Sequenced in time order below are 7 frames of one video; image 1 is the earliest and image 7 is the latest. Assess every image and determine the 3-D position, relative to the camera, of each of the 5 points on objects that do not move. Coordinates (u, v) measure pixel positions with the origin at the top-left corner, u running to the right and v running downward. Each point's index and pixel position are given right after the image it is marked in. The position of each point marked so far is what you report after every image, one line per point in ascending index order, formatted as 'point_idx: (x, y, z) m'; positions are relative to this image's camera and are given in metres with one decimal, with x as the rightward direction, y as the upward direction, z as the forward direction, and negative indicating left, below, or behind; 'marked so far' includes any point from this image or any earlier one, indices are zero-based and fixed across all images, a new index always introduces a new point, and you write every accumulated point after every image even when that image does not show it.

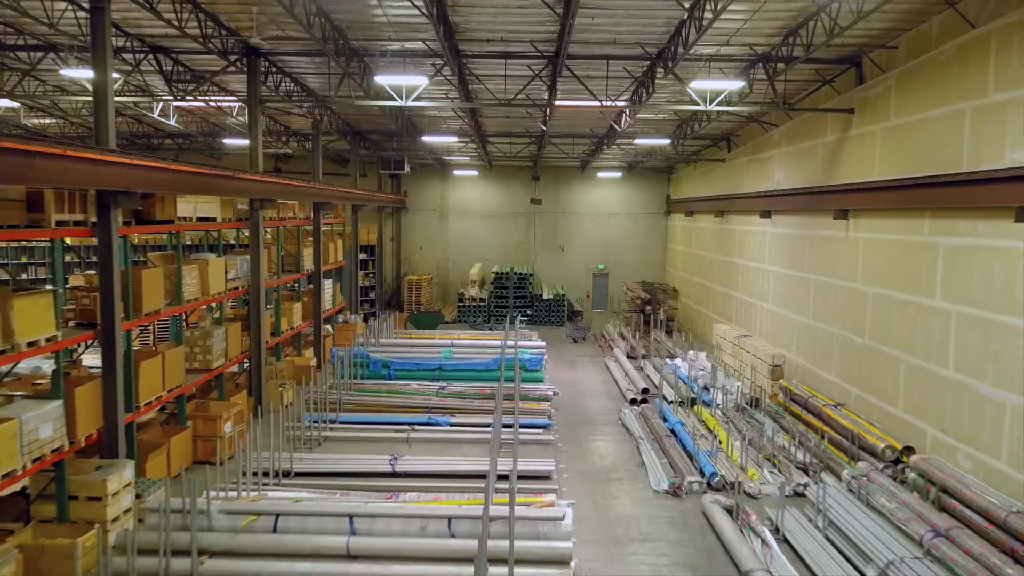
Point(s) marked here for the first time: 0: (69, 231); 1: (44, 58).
0: (-4.0, +0.5, +6.8) m
1: (-6.8, +3.3, +10.9) m
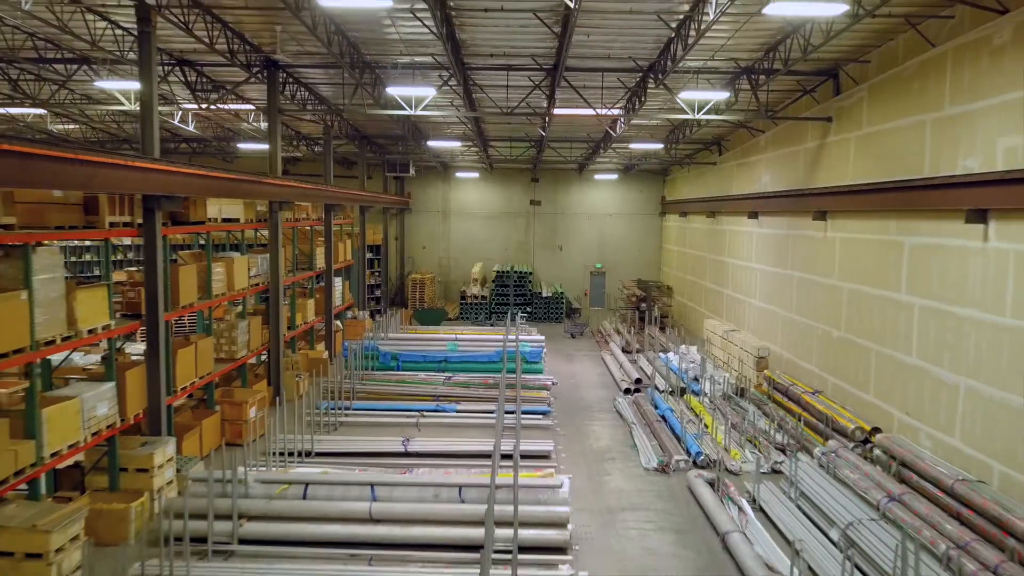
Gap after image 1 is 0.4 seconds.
0: (-4.0, +0.6, +7.6) m
1: (-6.7, +3.4, +11.7) m
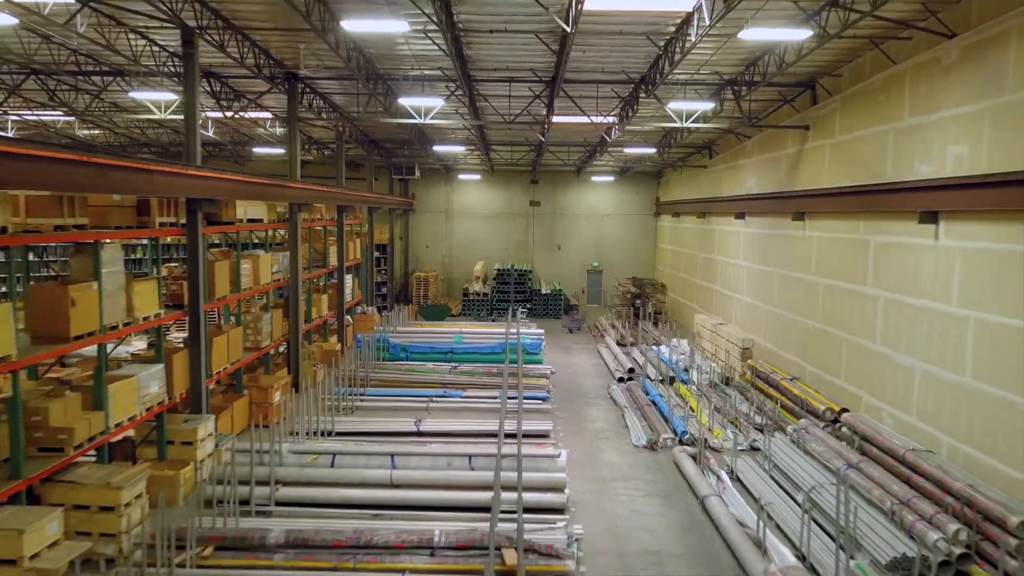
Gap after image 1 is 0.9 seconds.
0: (-3.9, +0.7, +8.5) m
1: (-6.7, +3.4, +12.6) m
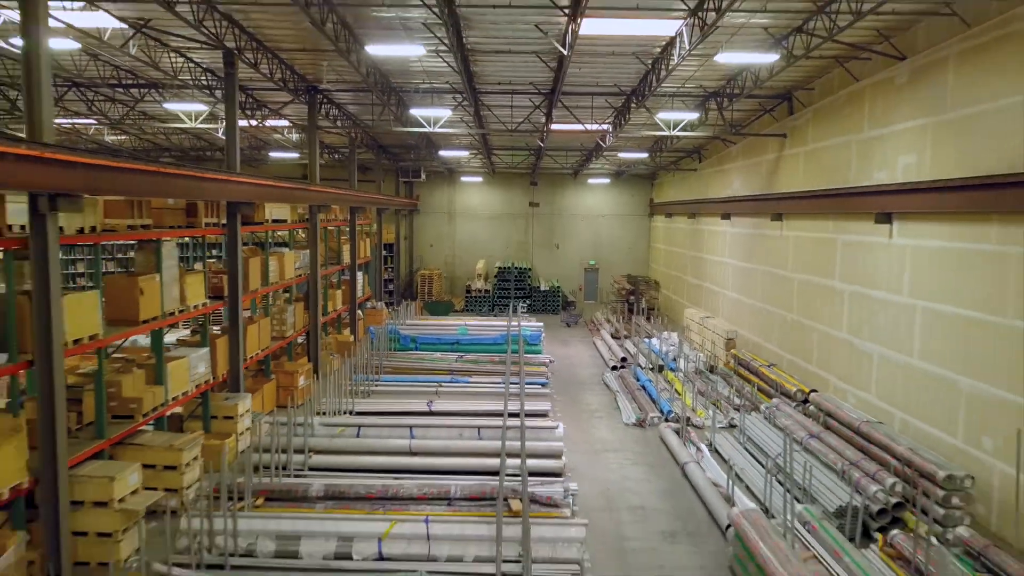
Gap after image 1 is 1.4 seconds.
0: (-3.9, +0.7, +9.7) m
1: (-6.7, +3.5, +13.8) m
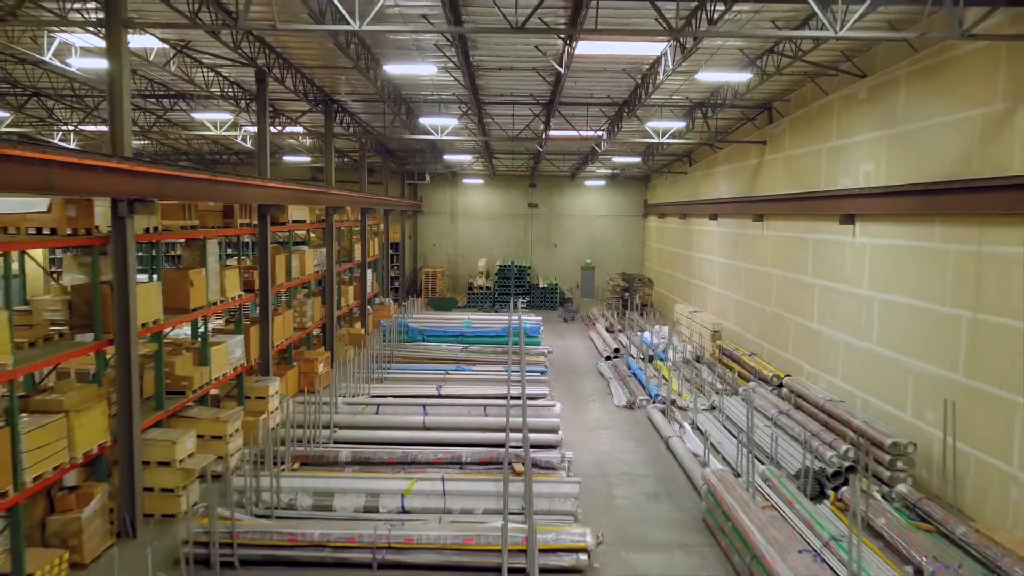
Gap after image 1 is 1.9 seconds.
0: (-3.8, +0.8, +10.8) m
1: (-6.6, +3.6, +14.9) m
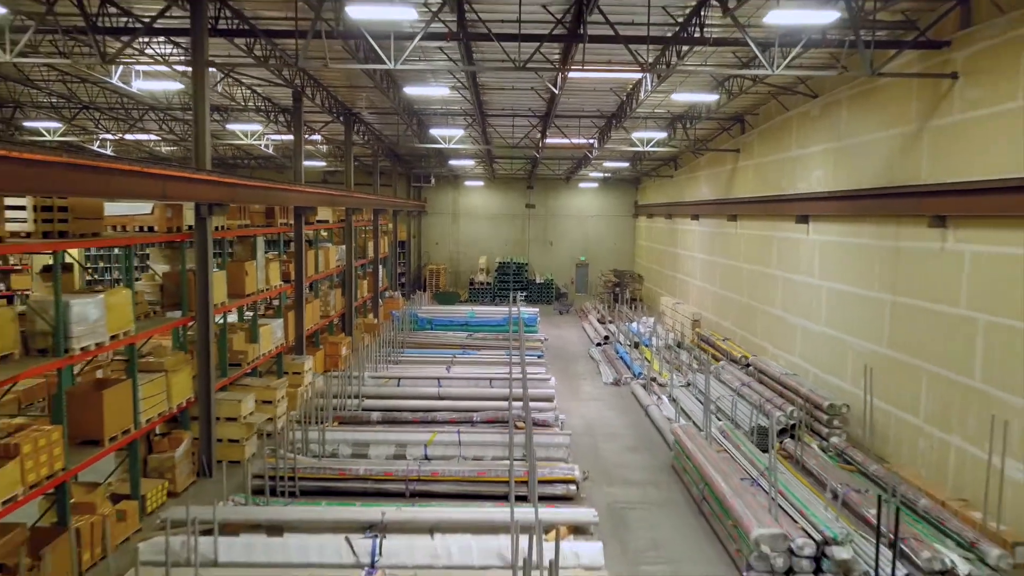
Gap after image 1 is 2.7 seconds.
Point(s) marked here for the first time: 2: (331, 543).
0: (-3.8, +1.0, +12.6) m
1: (-6.6, +3.8, +16.6) m
2: (-1.5, -2.1, +6.2) m
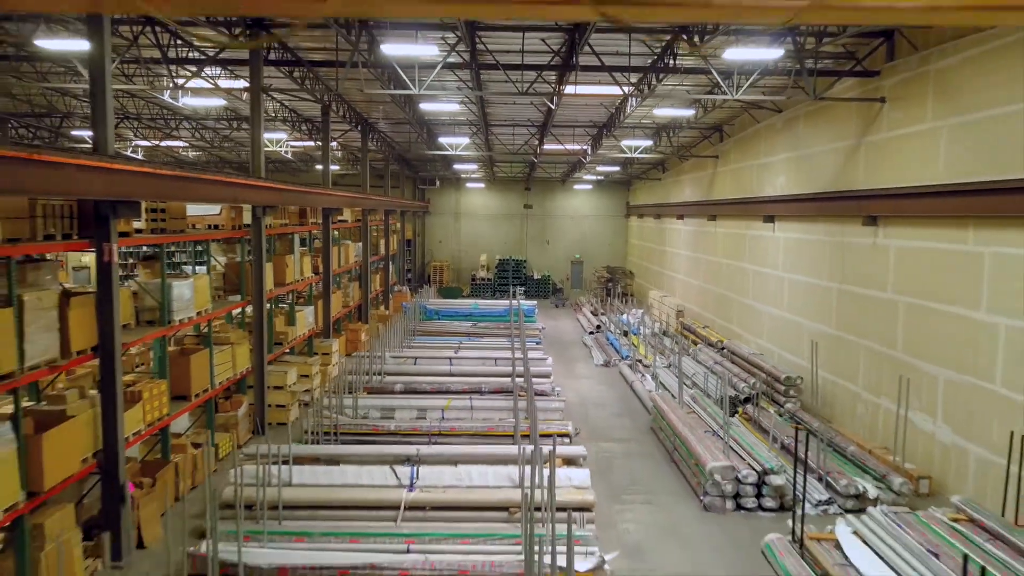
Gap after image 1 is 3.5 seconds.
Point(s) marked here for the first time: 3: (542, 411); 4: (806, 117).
0: (-3.8, +1.2, +14.3) m
1: (-6.6, +4.0, +18.4) m
2: (-1.4, -1.9, +8.0) m
3: (+0.5, -1.9, +11.4) m
4: (+5.2, +3.0, +13.3) m
